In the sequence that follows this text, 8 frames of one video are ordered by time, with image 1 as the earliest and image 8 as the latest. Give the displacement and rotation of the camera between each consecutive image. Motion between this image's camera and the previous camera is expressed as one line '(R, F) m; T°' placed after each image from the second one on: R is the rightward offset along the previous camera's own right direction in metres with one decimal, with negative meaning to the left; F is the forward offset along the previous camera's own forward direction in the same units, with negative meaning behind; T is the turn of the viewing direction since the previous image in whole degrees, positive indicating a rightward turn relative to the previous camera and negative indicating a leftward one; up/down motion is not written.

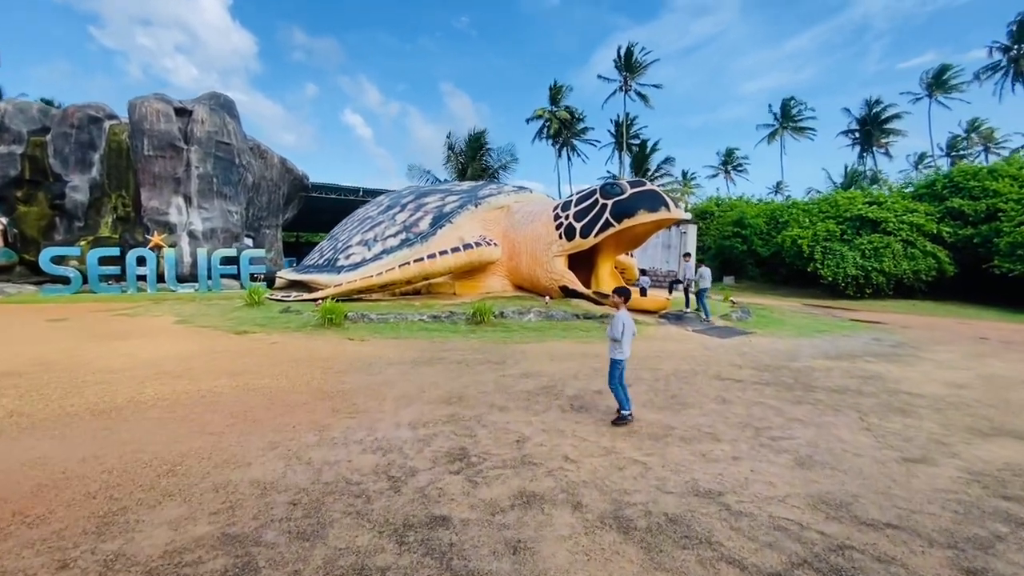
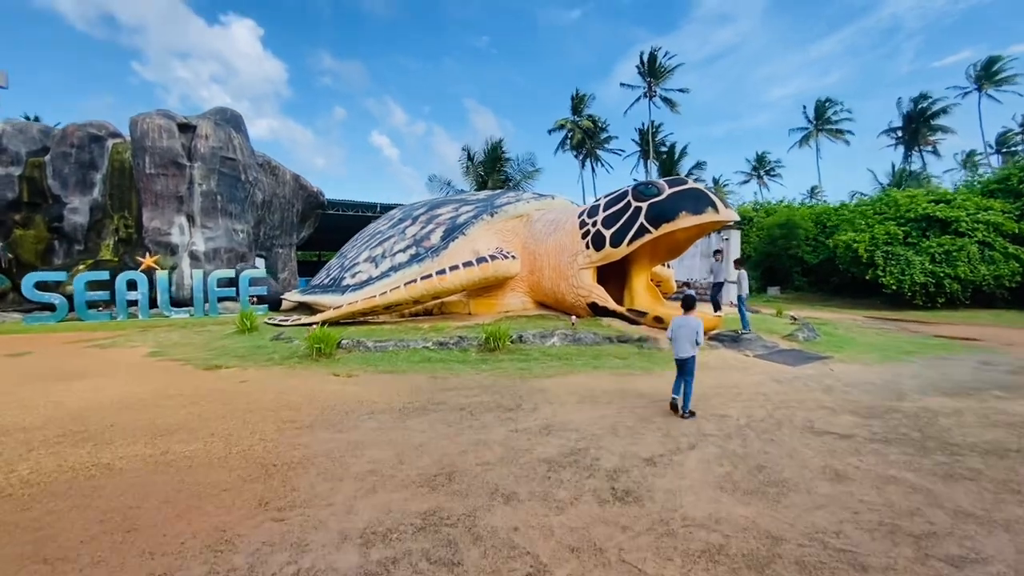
(+0.1, +1.2) m; -3°
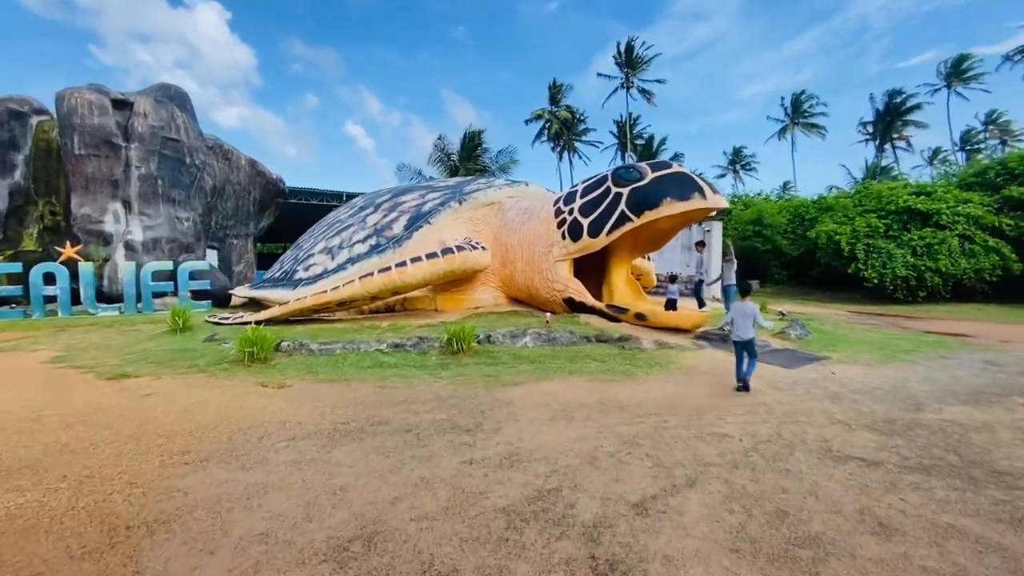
(+0.1, +0.7) m; +3°
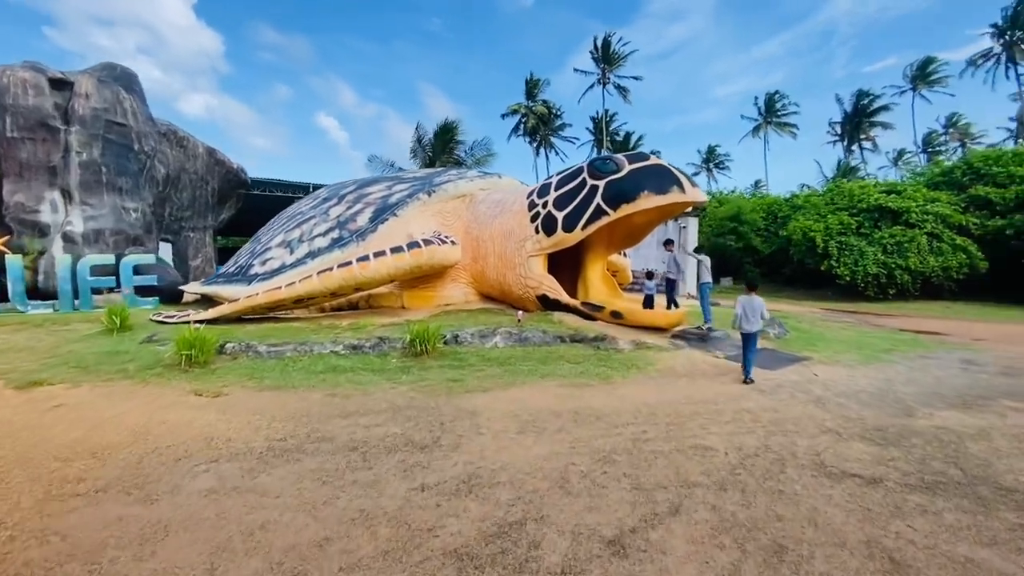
(+0.1, +0.4) m; +3°
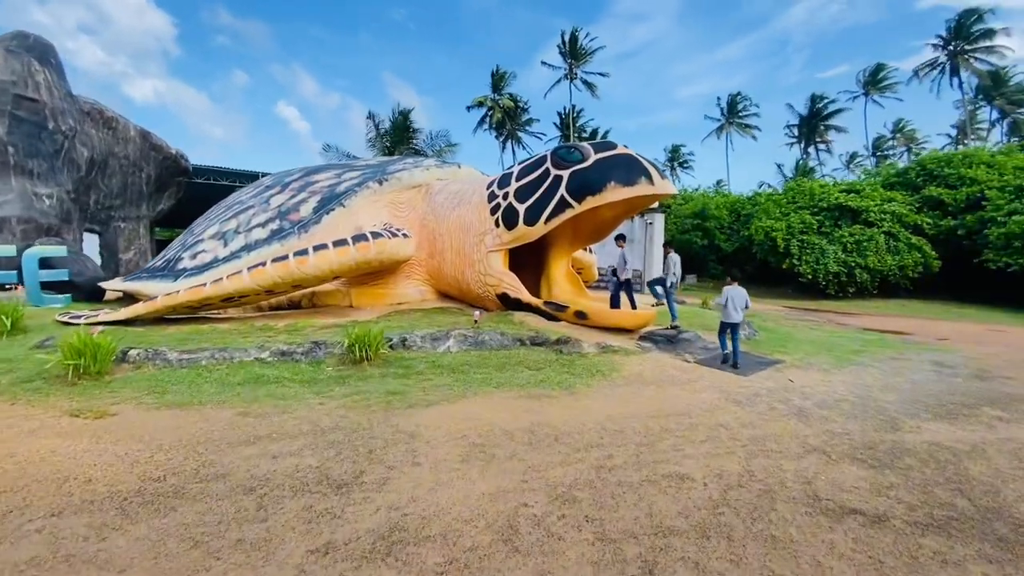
(+0.1, +0.5) m; +4°
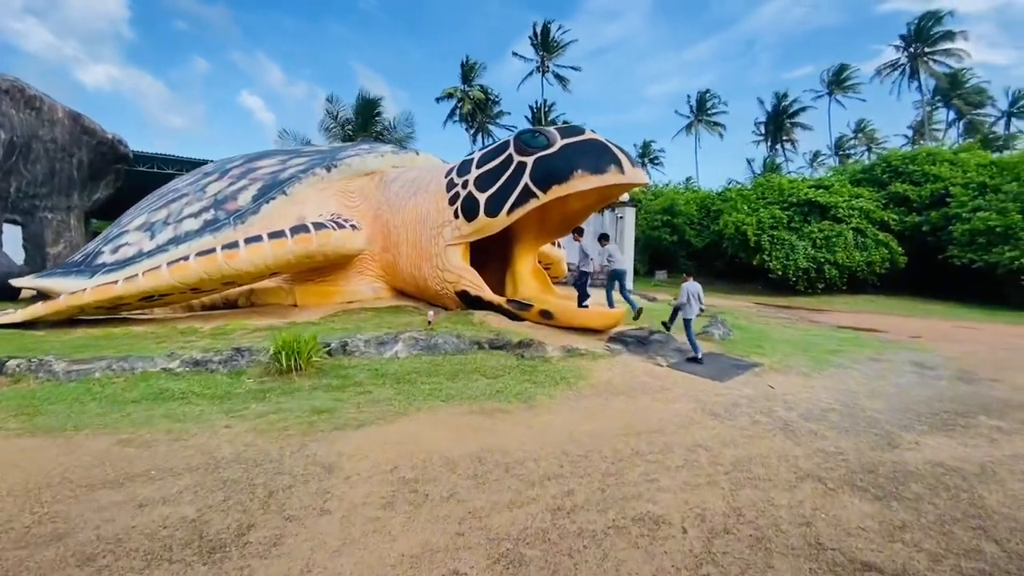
(+0.2, +0.5) m; +3°
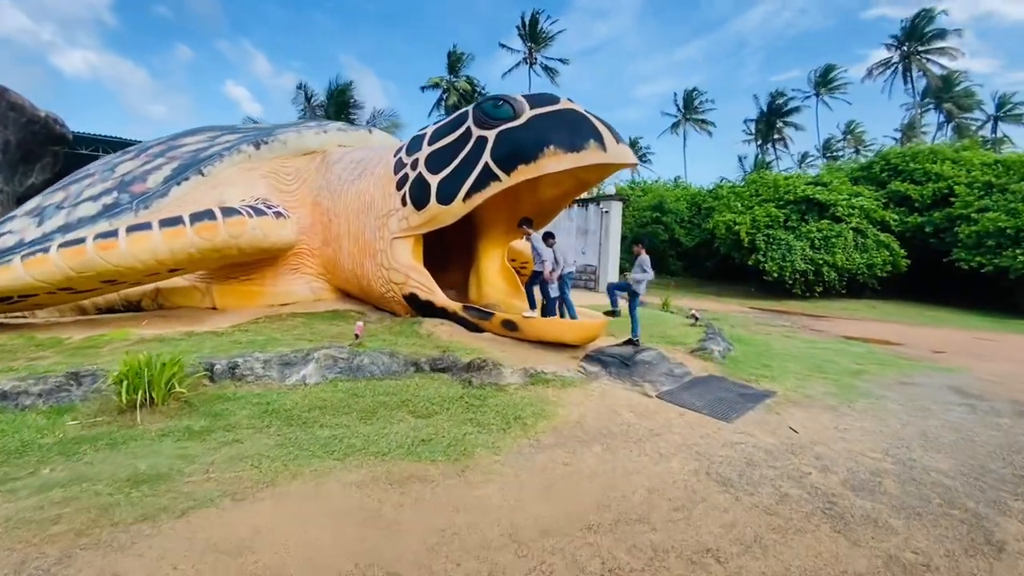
(+0.3, +1.0) m; +1°
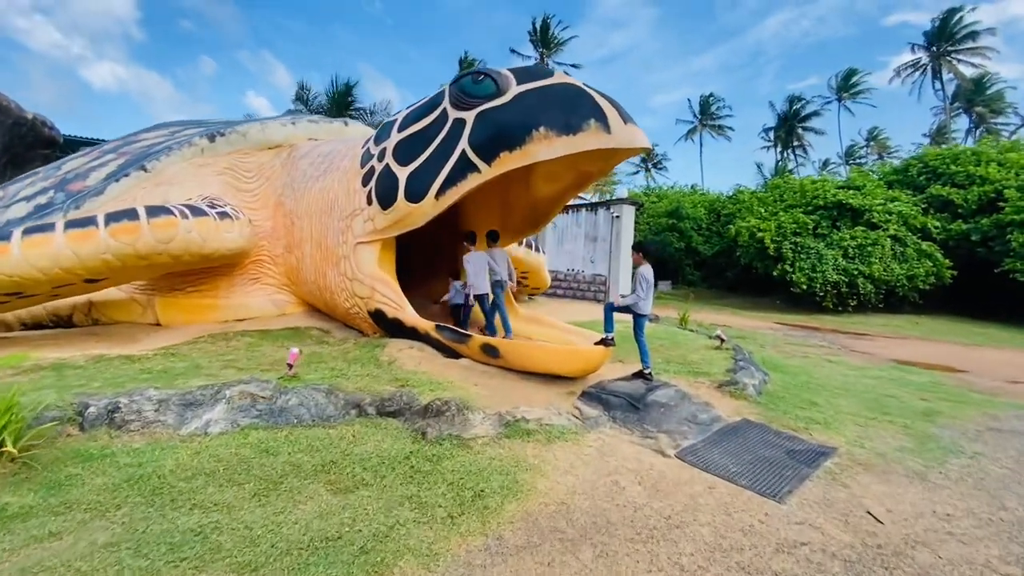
(+0.2, +0.9) m; -2°
